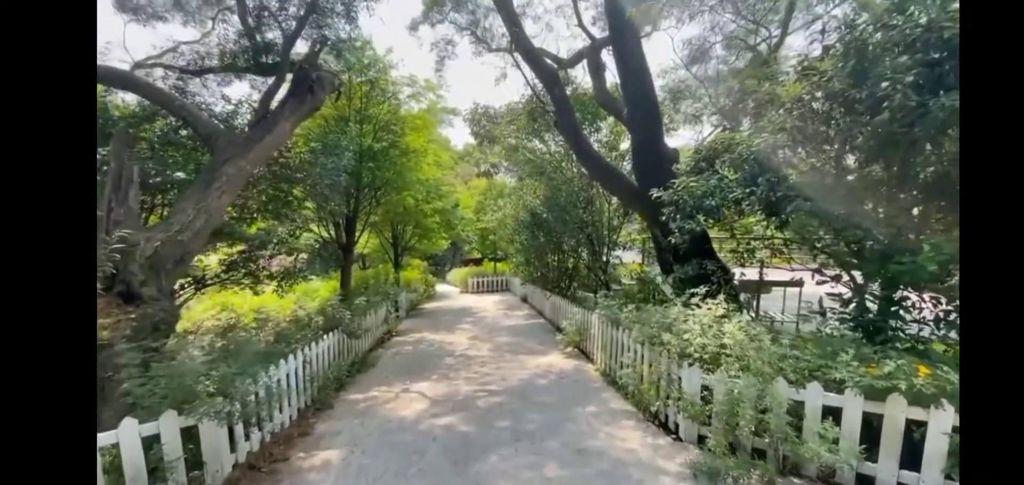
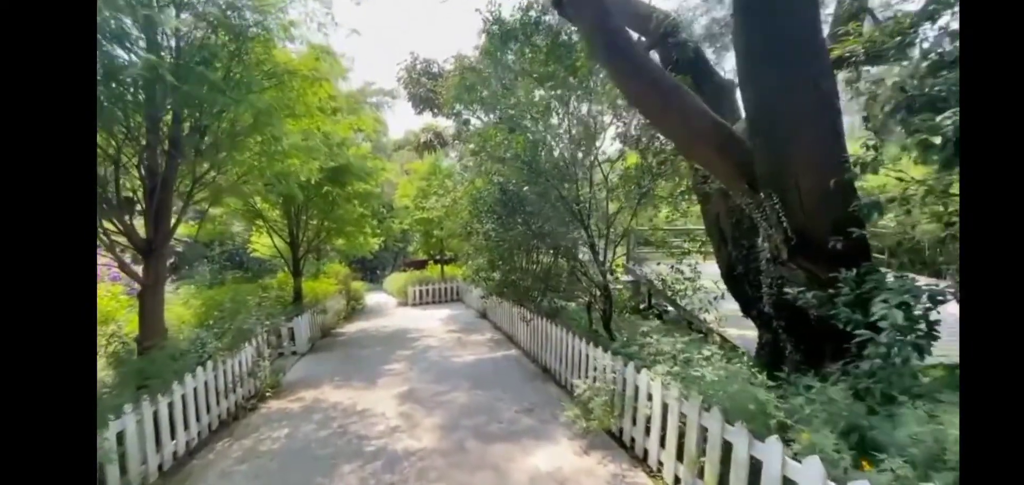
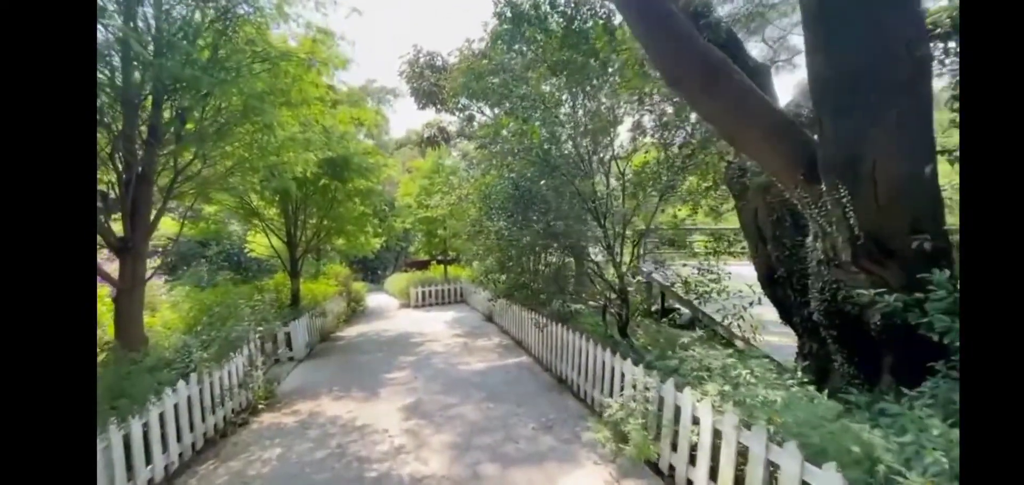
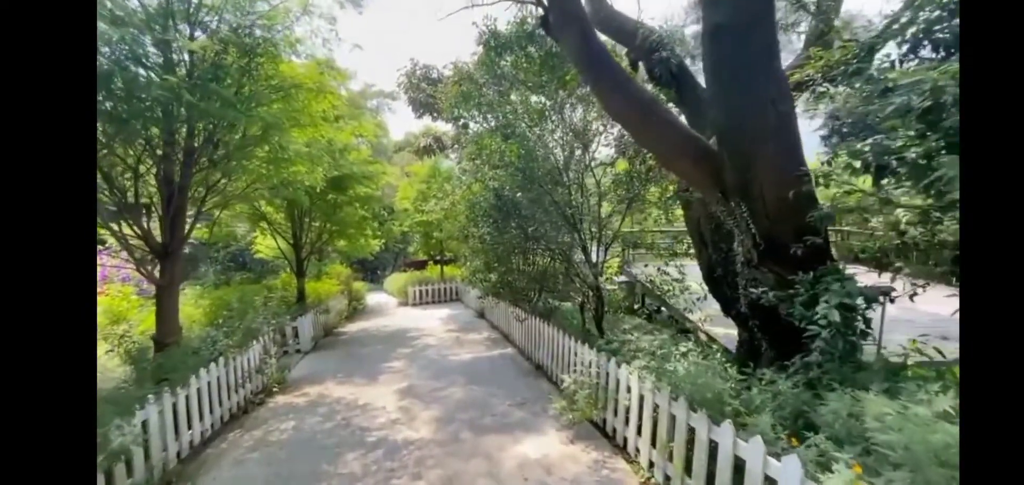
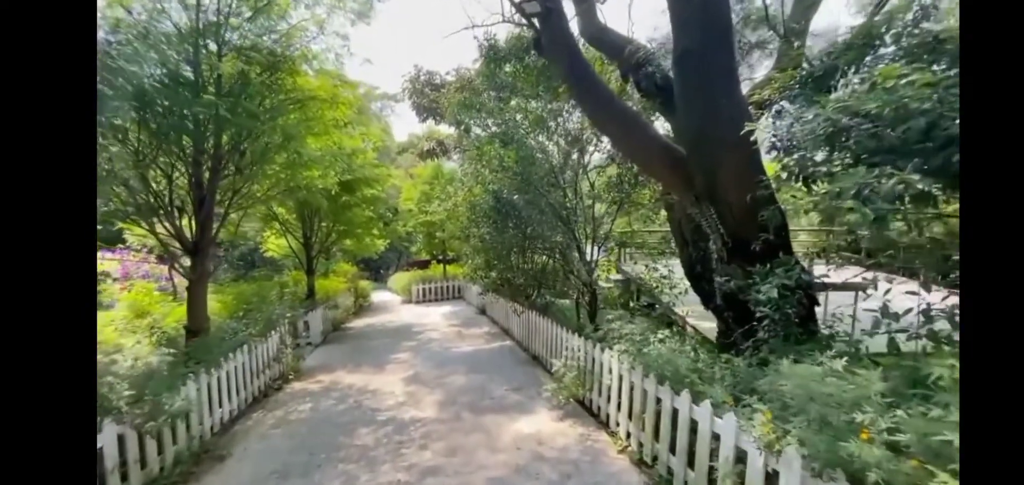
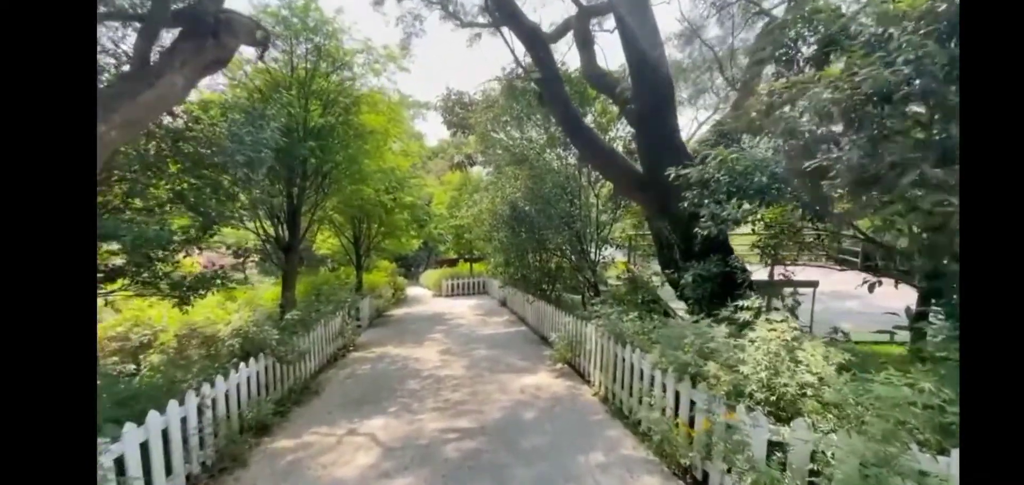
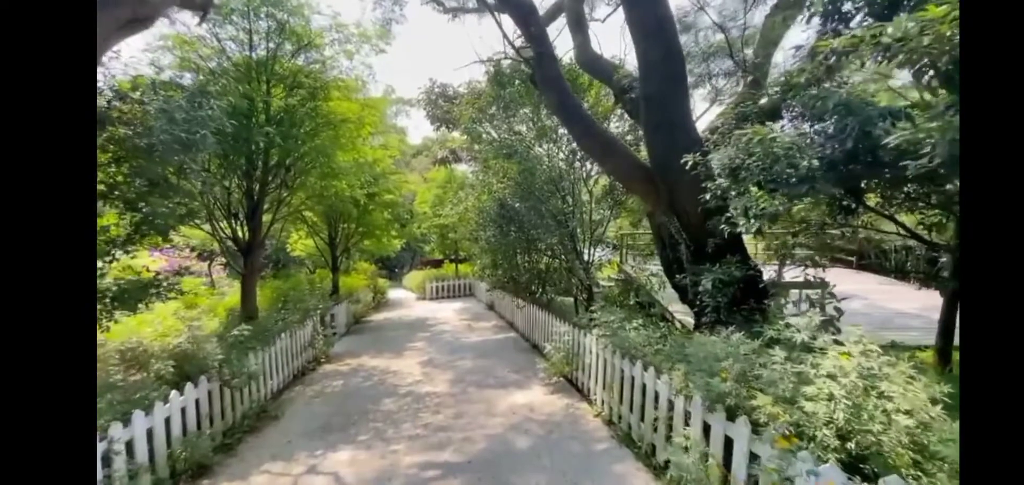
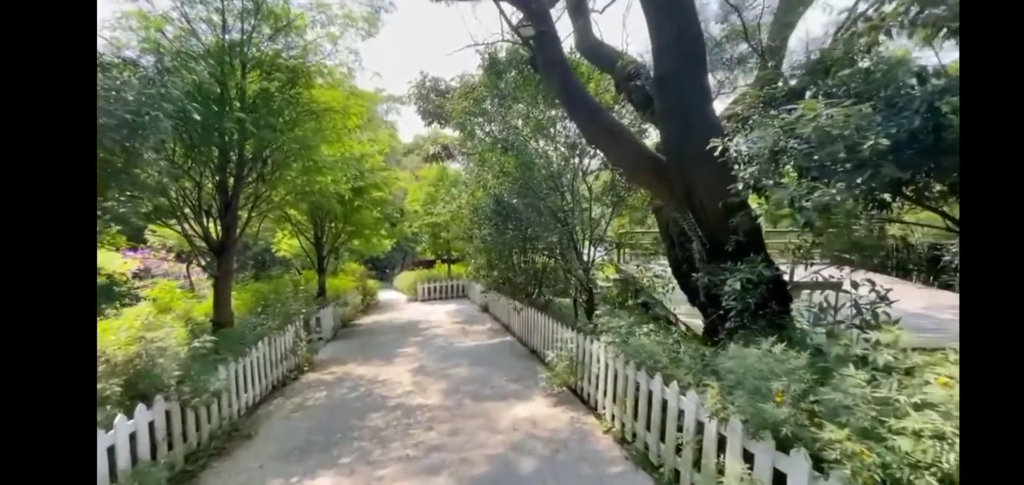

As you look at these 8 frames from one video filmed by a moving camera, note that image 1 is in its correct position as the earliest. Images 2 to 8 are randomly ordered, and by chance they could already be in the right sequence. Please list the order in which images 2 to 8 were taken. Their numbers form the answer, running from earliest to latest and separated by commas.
6, 7, 8, 5, 4, 2, 3
